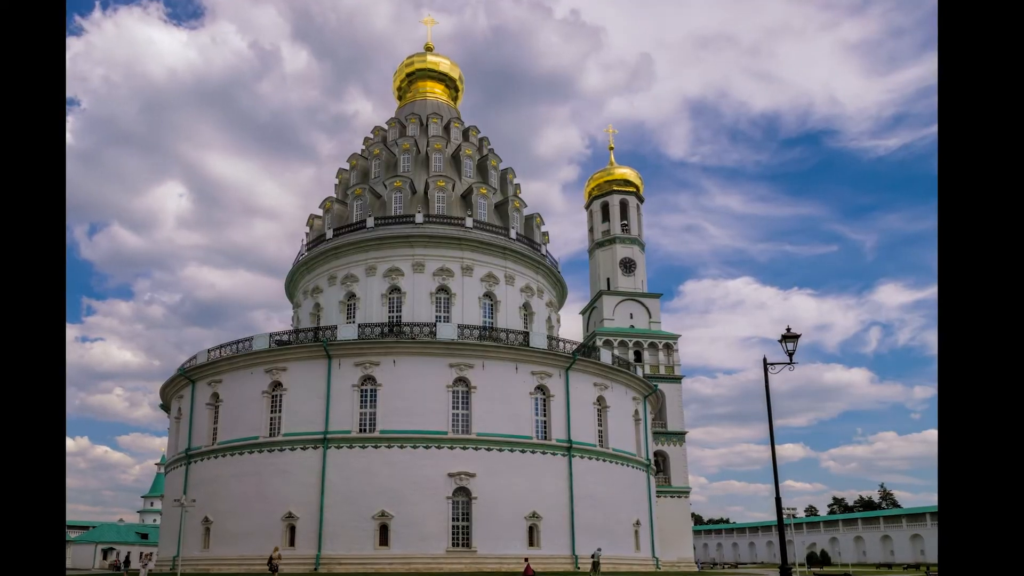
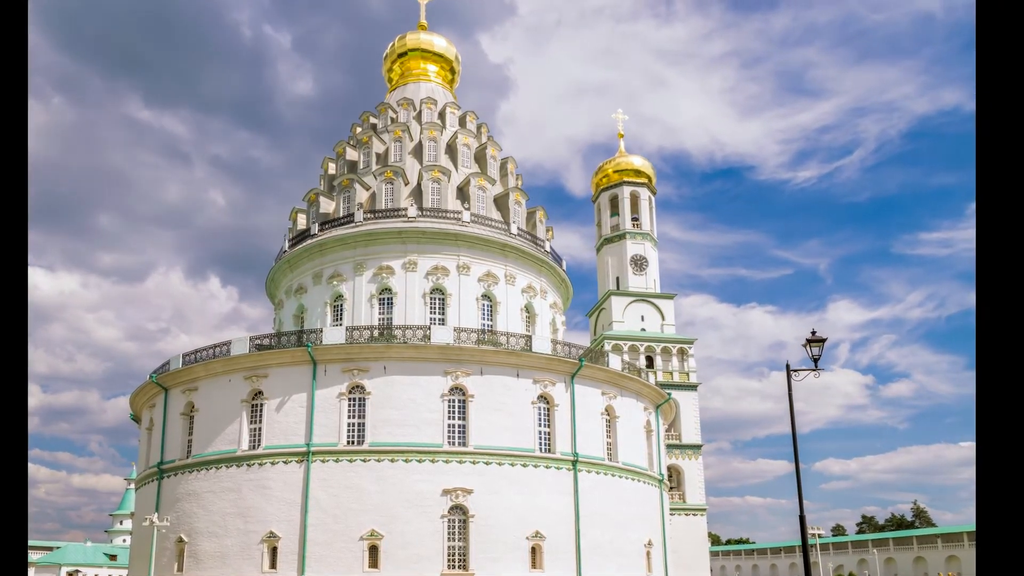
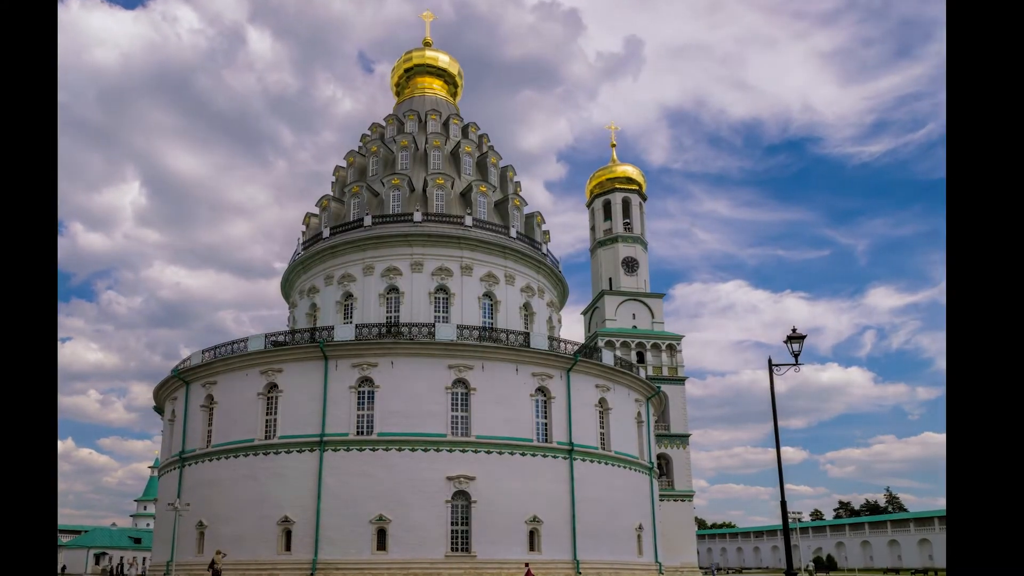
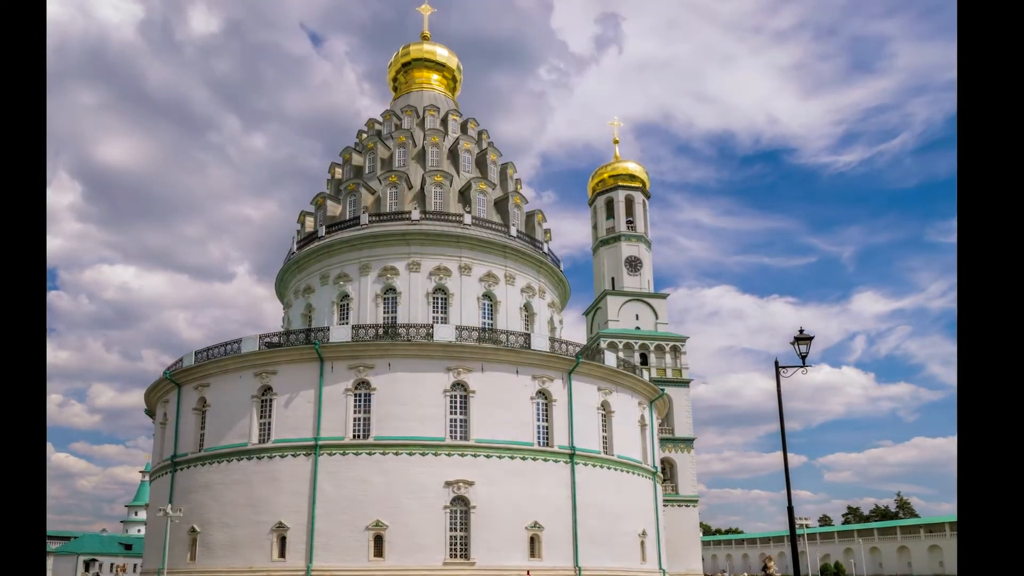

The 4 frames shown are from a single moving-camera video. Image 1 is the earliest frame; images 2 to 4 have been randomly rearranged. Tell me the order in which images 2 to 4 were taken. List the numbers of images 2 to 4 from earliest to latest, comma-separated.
3, 4, 2
